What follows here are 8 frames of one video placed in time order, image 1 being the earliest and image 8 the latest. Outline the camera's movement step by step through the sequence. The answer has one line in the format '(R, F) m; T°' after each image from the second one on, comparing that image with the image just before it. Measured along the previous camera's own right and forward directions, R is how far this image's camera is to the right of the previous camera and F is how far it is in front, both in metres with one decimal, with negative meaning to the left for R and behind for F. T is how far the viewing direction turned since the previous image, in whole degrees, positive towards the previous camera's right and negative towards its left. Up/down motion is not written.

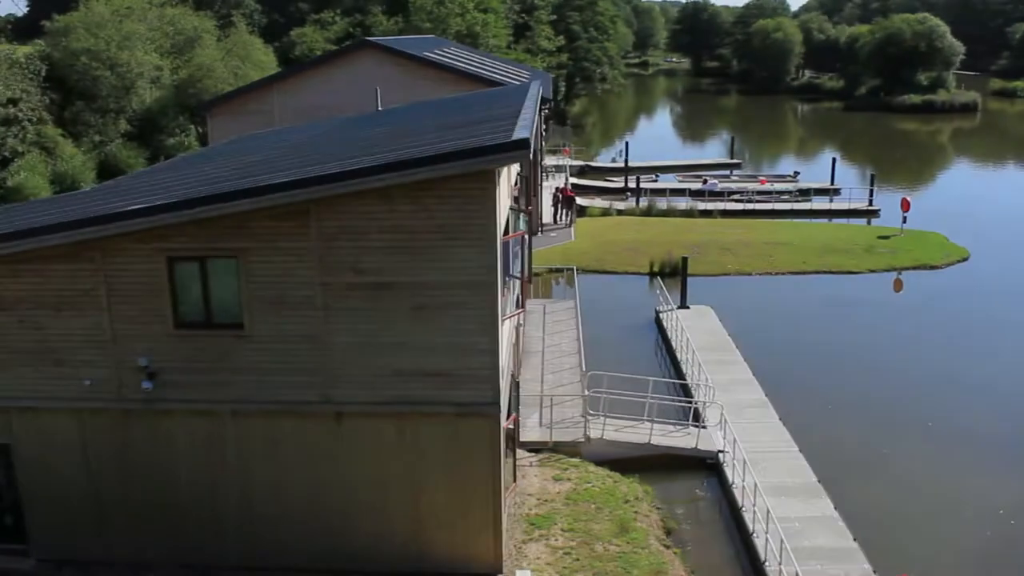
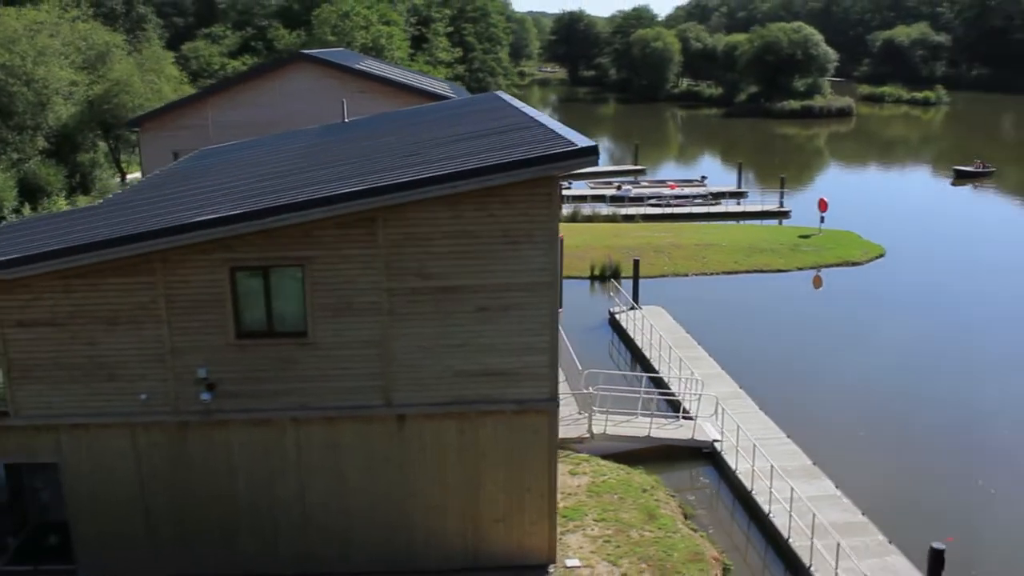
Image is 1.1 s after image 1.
(-2.1, -0.4) m; +7°
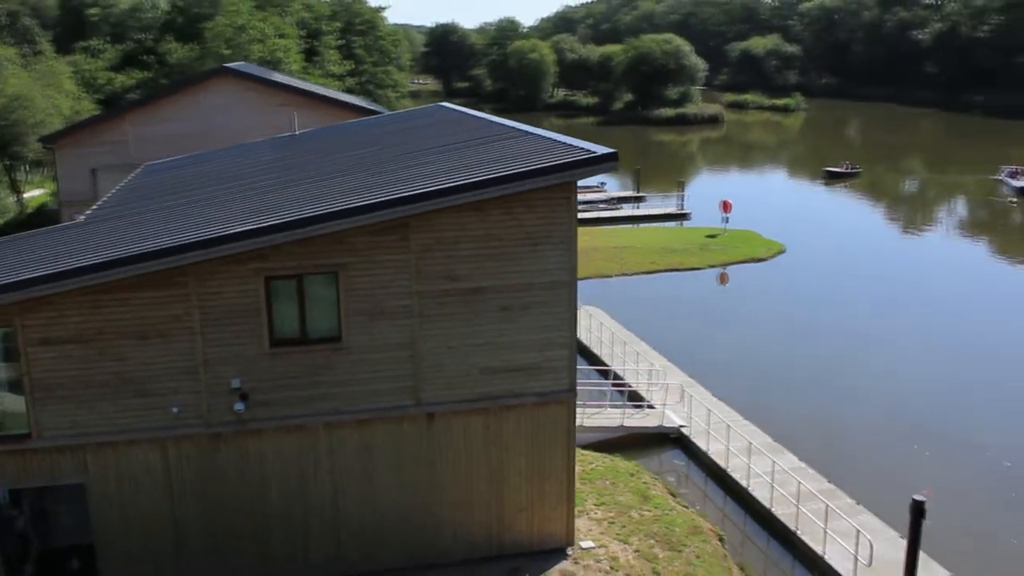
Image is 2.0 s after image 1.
(-1.8, -0.5) m; +7°
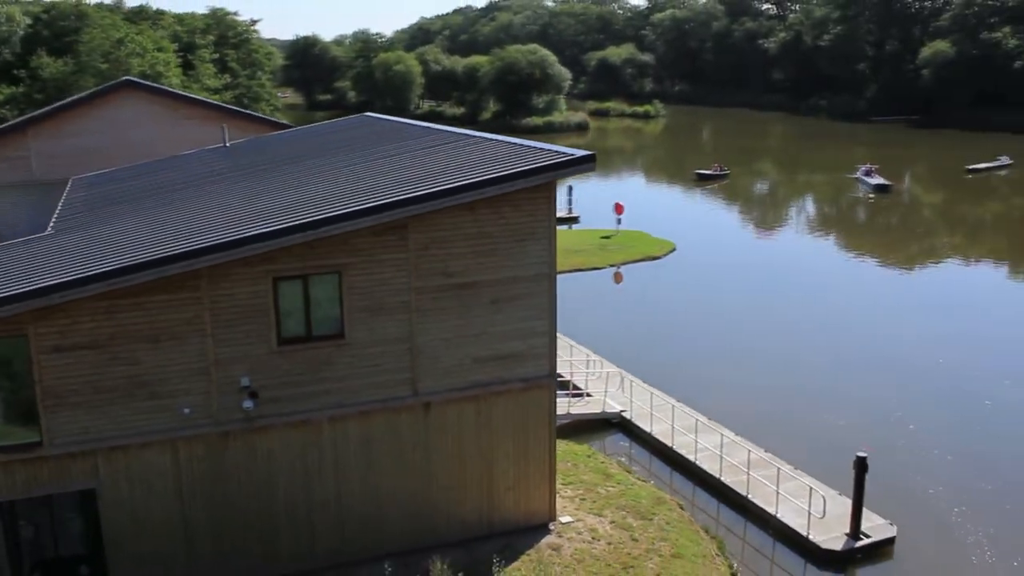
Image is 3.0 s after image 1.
(-1.6, -0.8) m; +8°
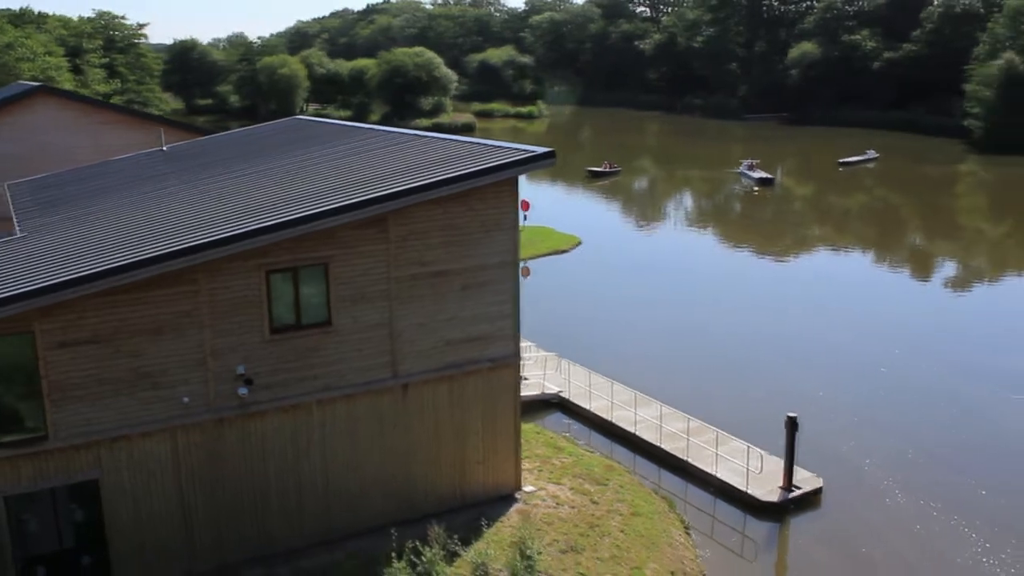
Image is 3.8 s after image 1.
(-1.2, -1.1) m; +7°
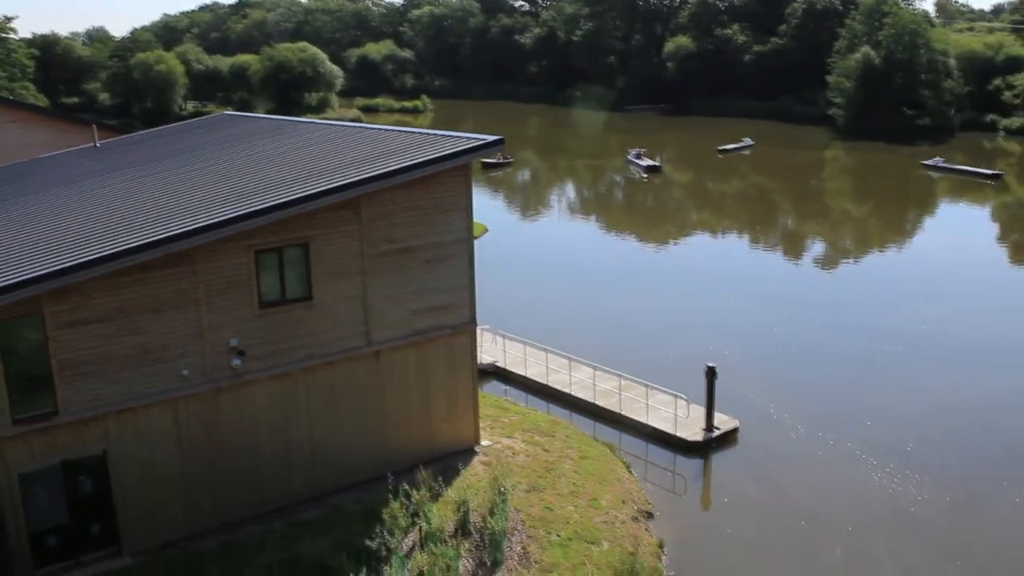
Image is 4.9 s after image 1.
(-1.2, -1.7) m; +7°
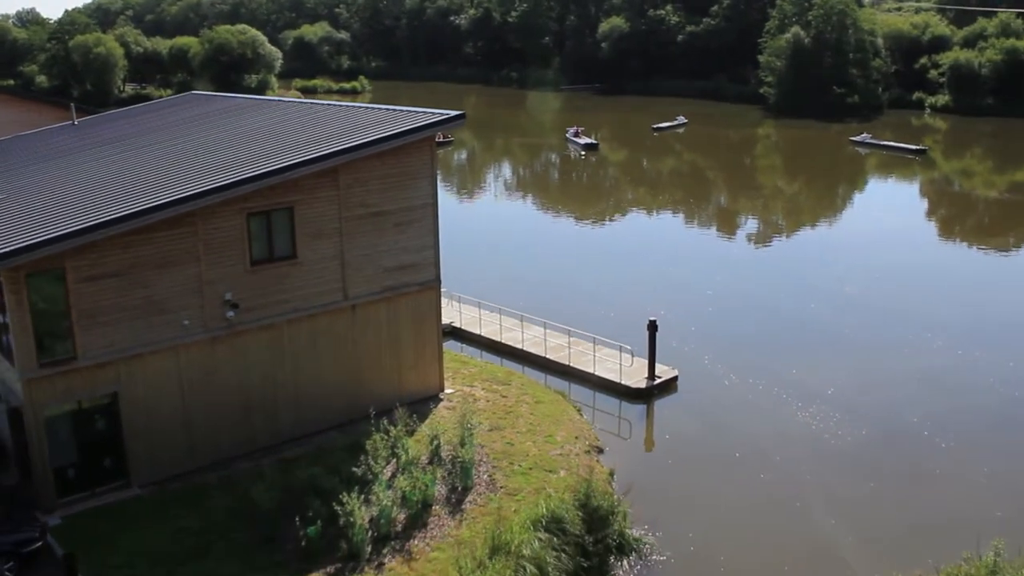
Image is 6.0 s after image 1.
(-0.4, -1.8) m; +3°
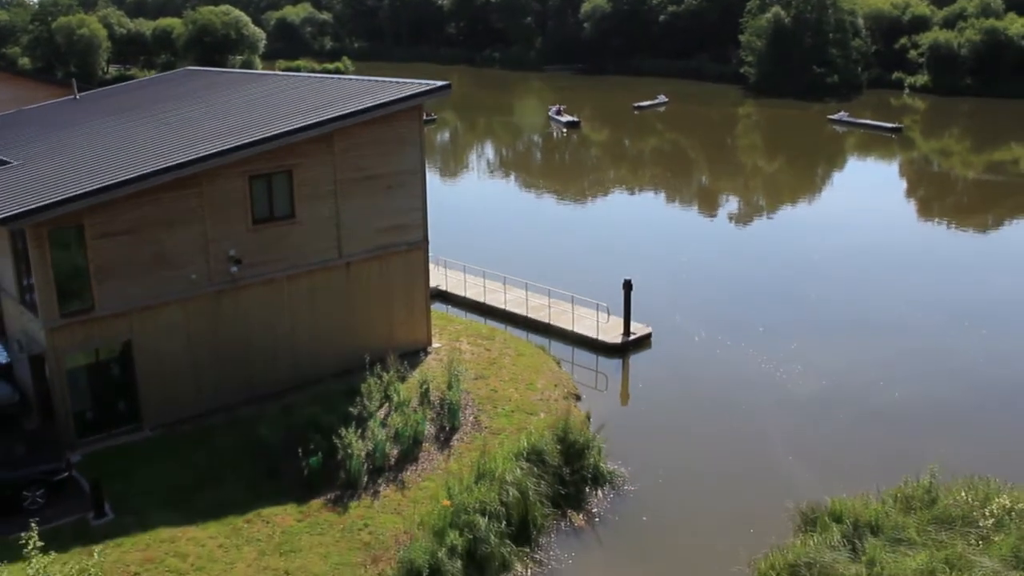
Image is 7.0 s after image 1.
(0.0, -1.4) m; +1°
